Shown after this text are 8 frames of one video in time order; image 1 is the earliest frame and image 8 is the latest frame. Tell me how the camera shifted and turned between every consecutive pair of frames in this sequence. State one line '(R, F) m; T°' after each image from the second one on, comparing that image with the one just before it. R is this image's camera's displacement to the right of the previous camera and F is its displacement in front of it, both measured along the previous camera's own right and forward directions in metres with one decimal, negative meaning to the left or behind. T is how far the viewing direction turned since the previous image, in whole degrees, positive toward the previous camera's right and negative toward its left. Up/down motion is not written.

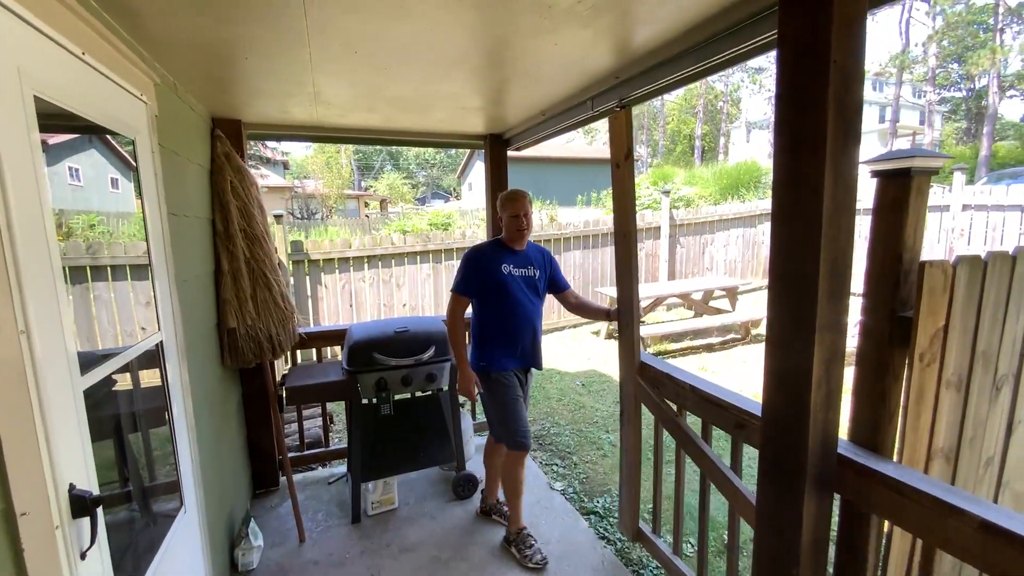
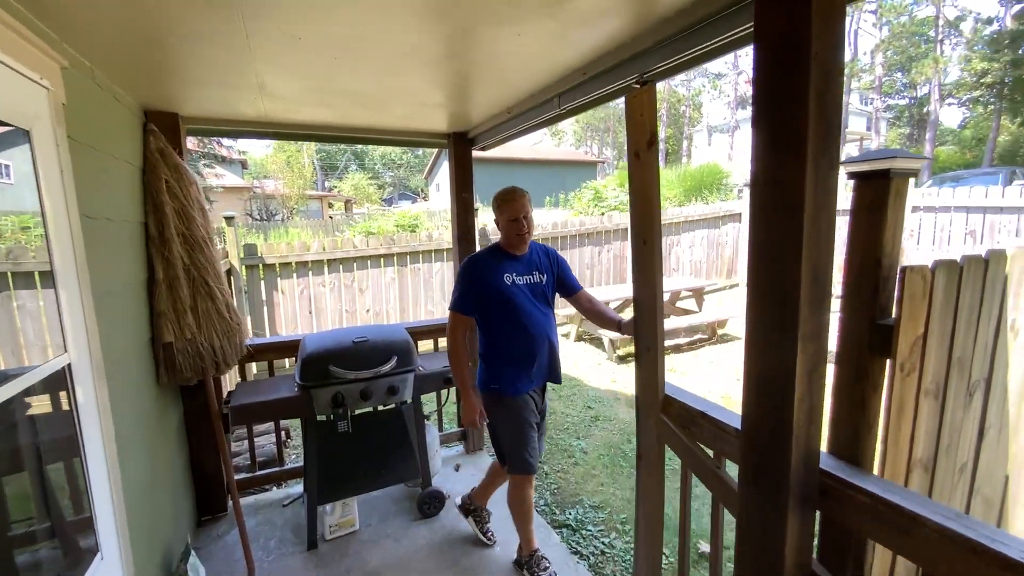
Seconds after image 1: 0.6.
(0.0, +0.1) m; +4°
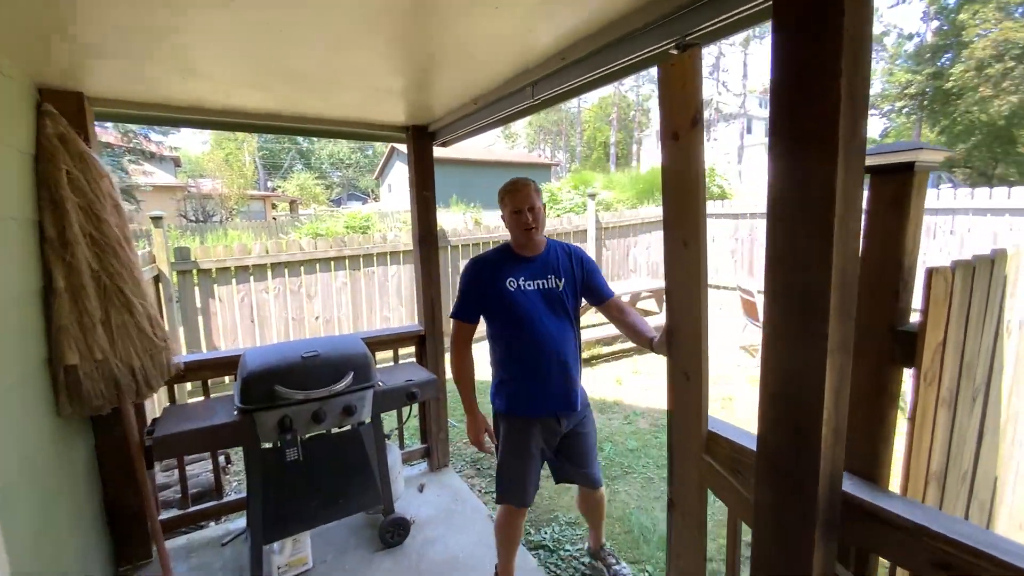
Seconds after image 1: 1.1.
(-0.1, +0.2) m; +6°
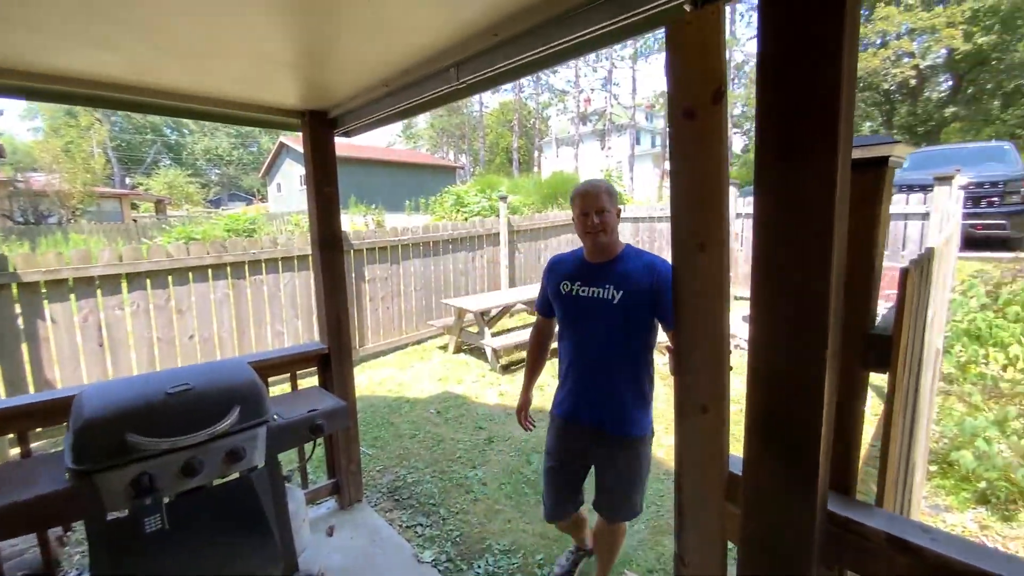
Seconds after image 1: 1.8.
(-0.1, +0.2) m; +12°
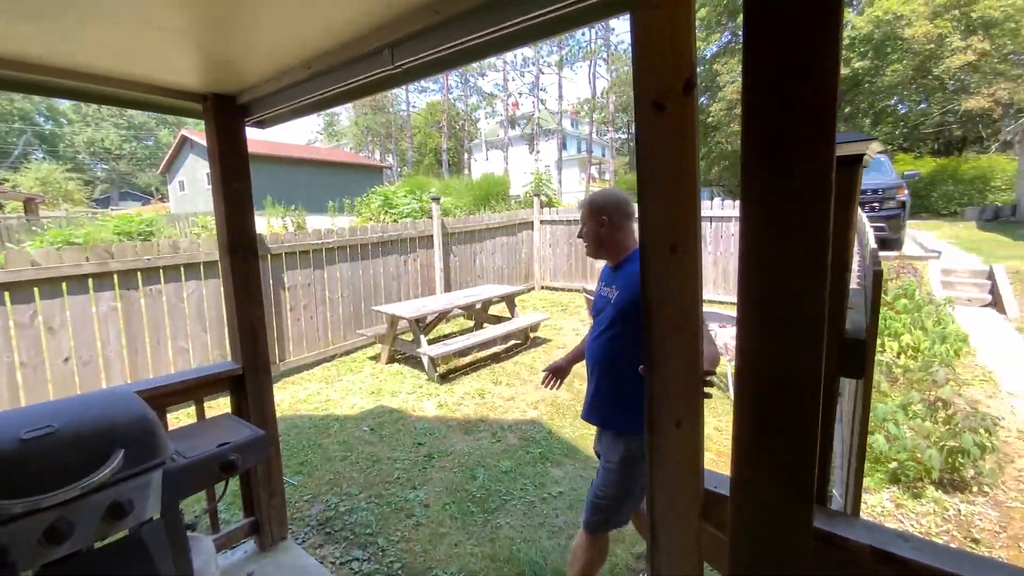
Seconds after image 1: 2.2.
(-0.1, +0.2) m; +9°
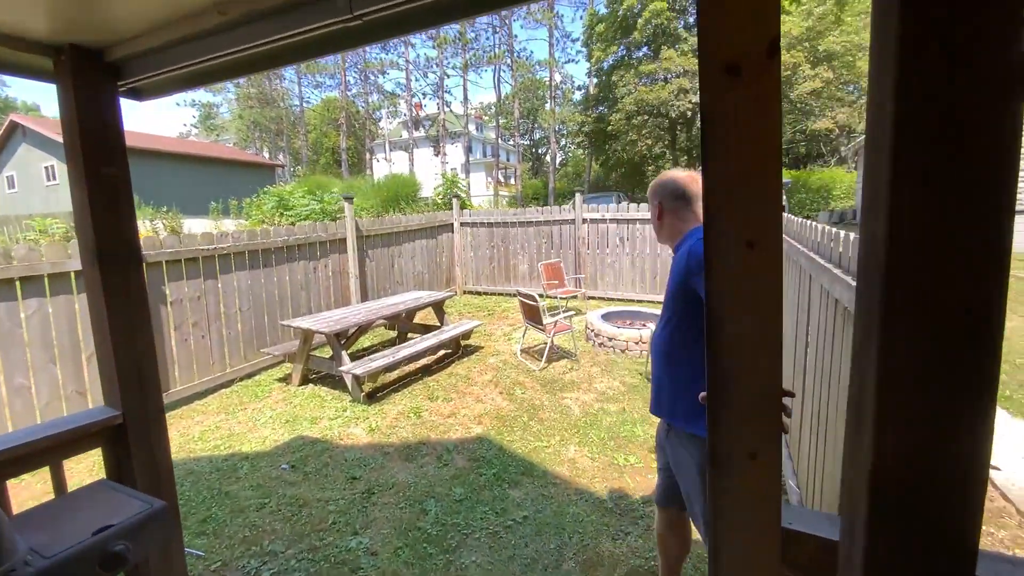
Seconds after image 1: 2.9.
(-0.3, +0.3) m; +12°
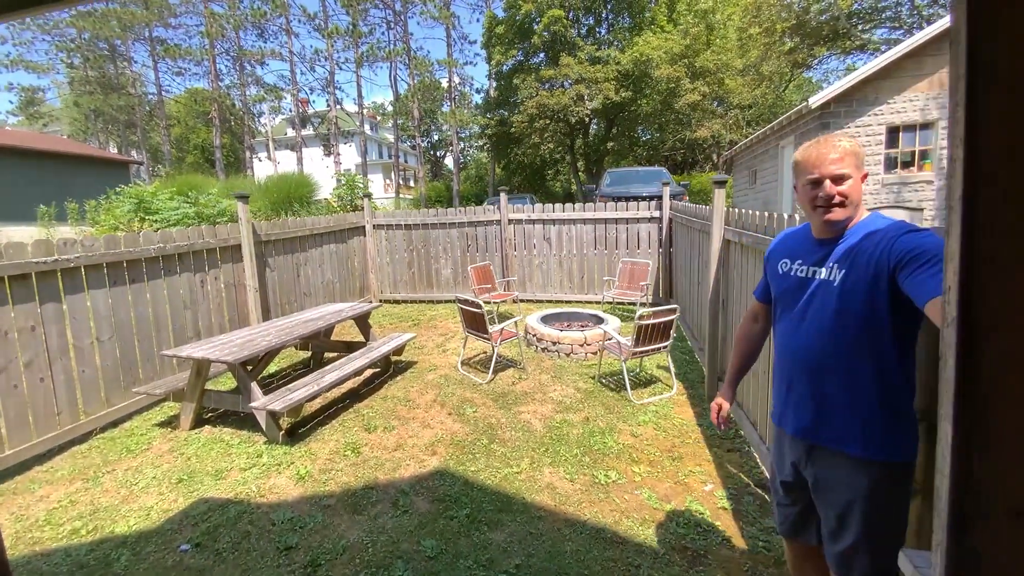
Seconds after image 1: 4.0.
(-0.4, +0.4) m; +13°
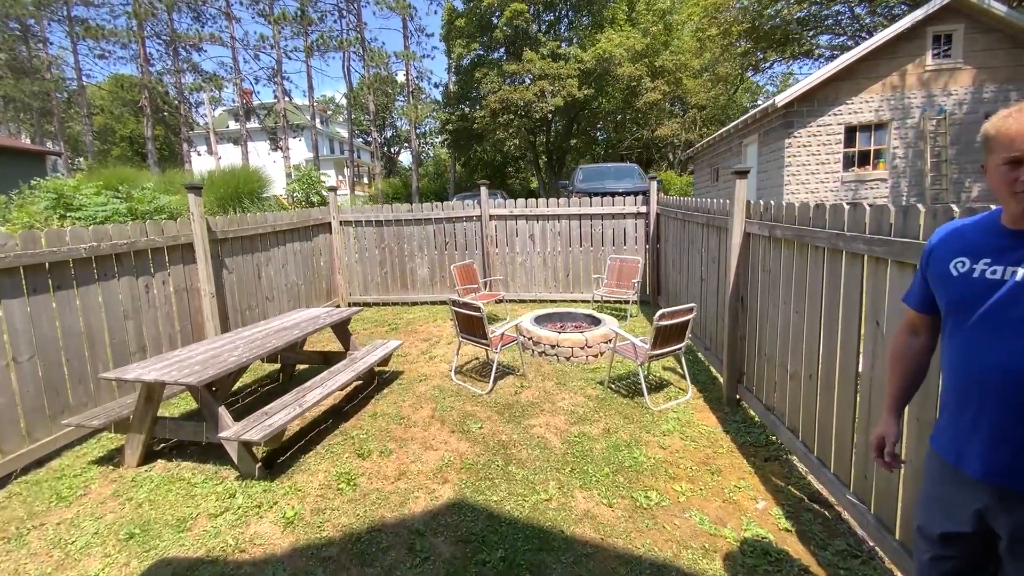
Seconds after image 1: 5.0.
(-0.4, +0.4) m; +6°
